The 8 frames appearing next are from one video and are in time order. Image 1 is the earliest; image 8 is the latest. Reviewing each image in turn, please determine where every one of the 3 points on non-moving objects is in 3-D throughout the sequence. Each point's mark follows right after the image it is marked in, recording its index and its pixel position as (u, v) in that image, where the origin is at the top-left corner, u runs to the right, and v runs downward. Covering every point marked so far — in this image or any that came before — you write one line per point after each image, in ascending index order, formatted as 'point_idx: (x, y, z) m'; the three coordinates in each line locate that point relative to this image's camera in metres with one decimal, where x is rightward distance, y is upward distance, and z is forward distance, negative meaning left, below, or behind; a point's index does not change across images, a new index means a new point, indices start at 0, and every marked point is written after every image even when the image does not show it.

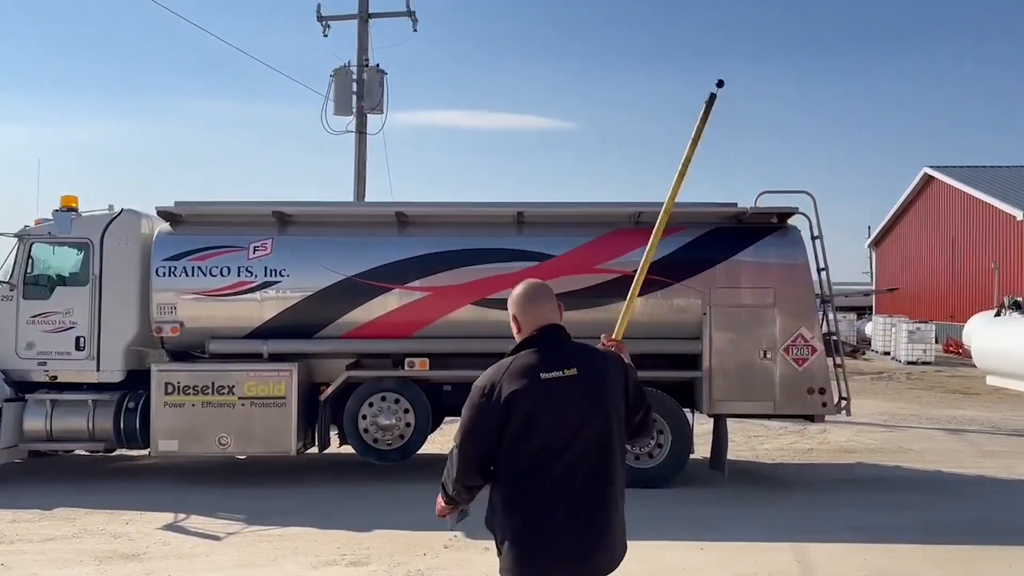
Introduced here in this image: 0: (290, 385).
0: (-2.3, -1.0, +9.6) m
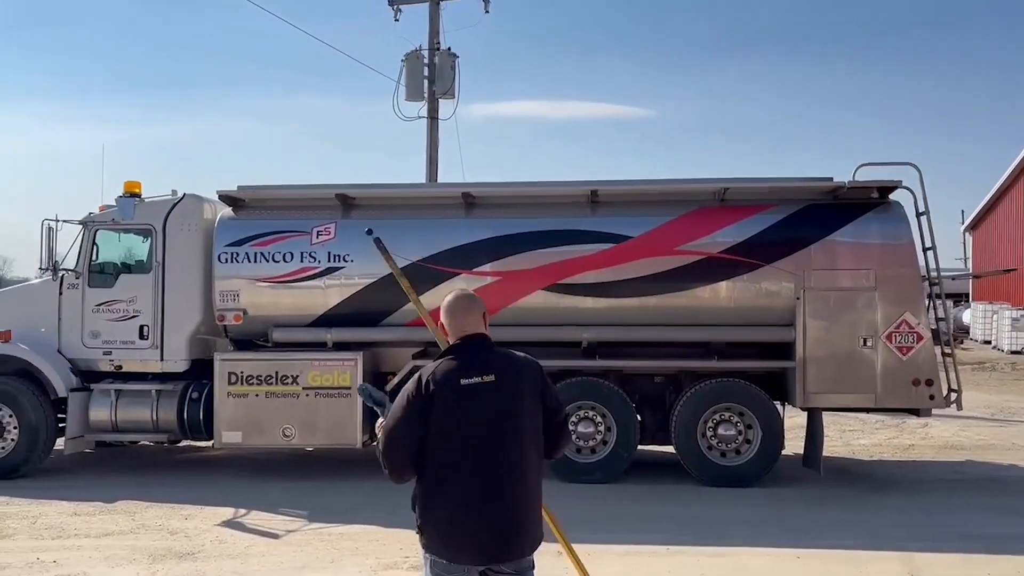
0: (-1.6, -0.9, +9.2) m
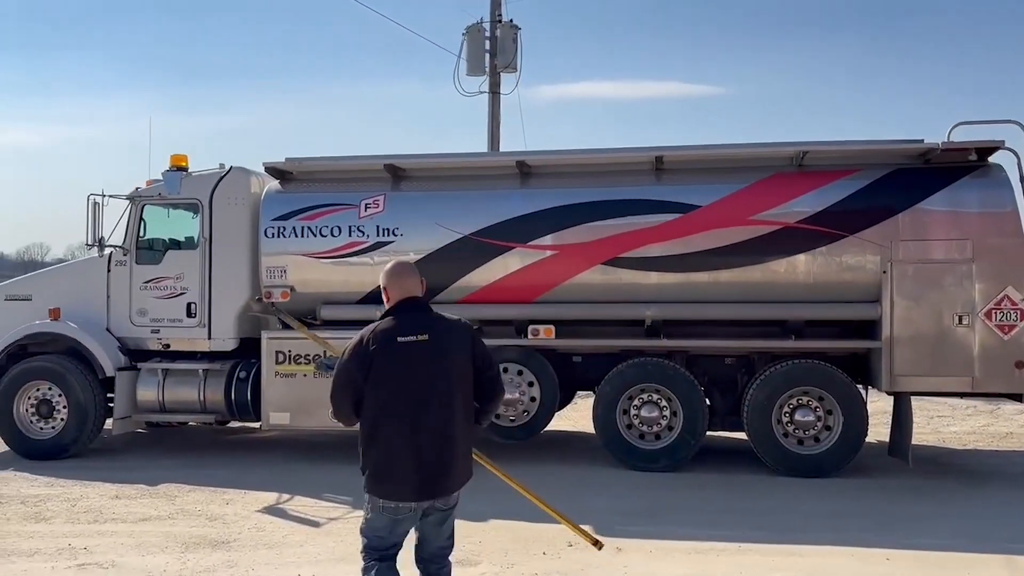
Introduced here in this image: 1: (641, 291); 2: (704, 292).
0: (-1.0, -0.6, +8.8) m
1: (+1.2, 0.0, +8.7) m
2: (+1.8, 0.0, +8.6) m
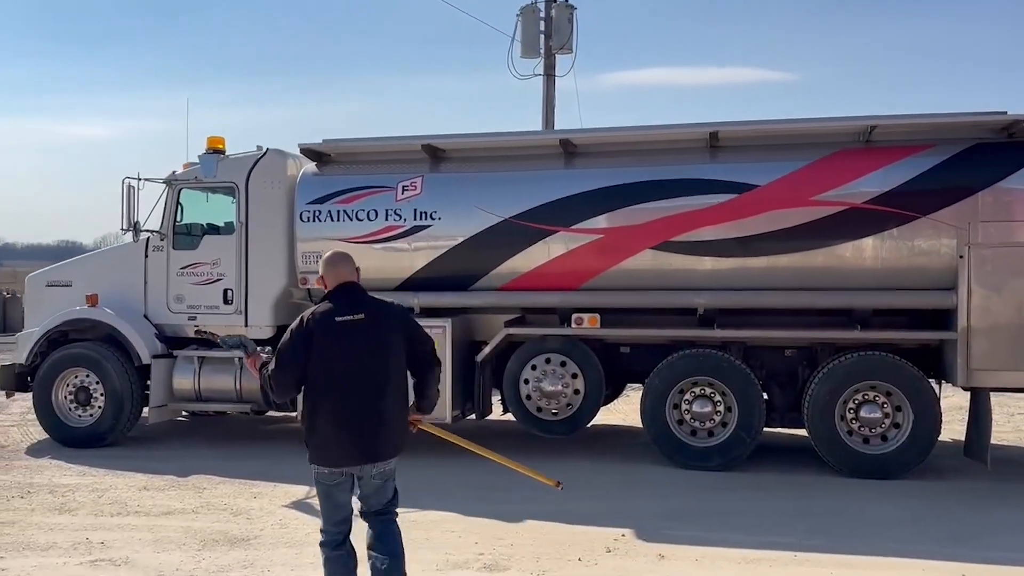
0: (-0.6, -0.5, +8.4) m
1: (+1.6, +0.1, +8.1) m
2: (+2.2, +0.1, +8.0) m
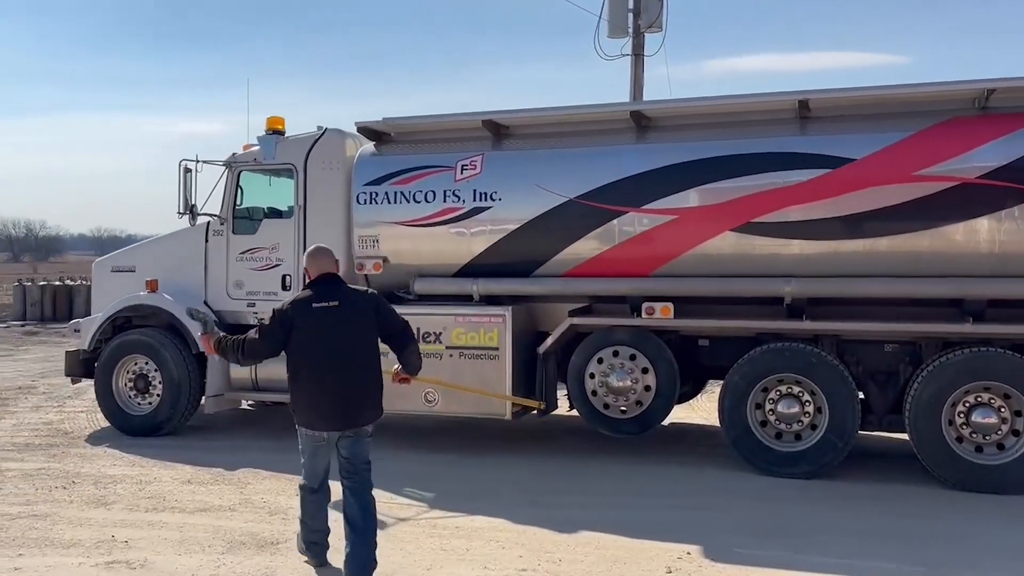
0: (-0.1, -0.4, +7.8) m
1: (+2.1, +0.2, +7.3) m
2: (+2.7, +0.2, +7.1) m
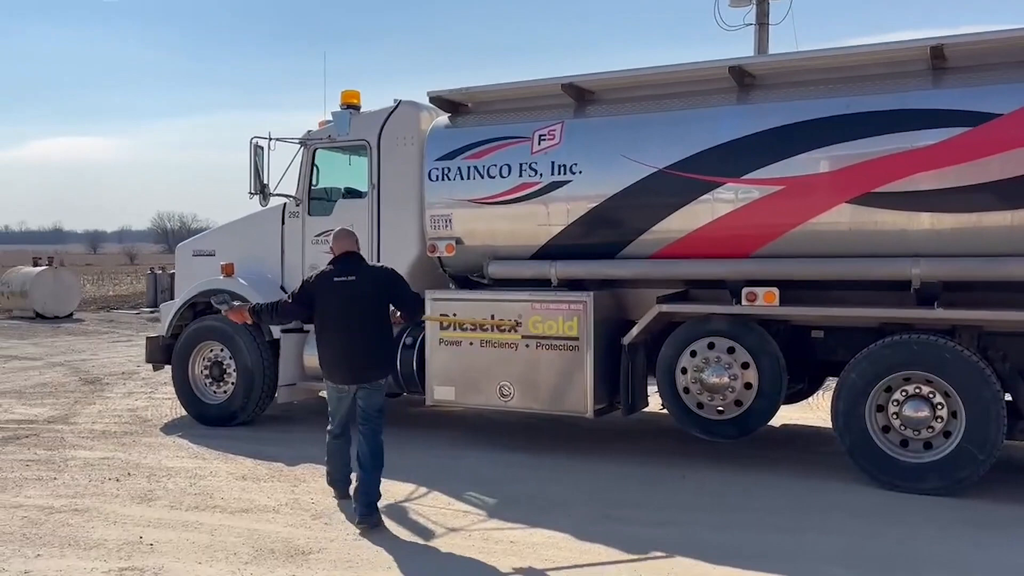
0: (+0.6, -0.3, +7.0) m
1: (+2.6, +0.3, +6.2) m
2: (+3.2, +0.3, +5.9) m
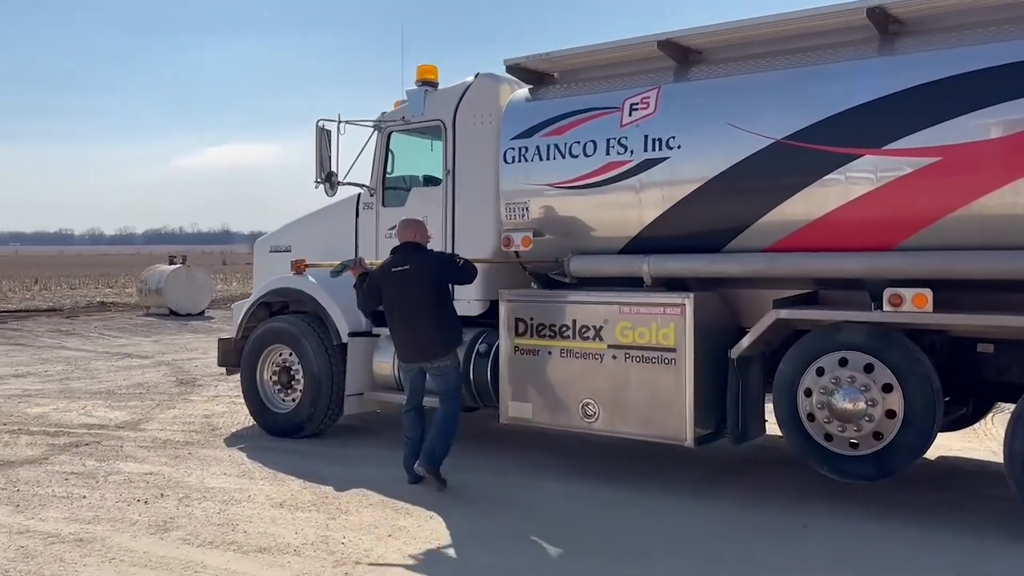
0: (+1.1, -0.3, +5.8) m
1: (+3.0, +0.3, +4.6) m
2: (+3.5, +0.3, +4.3) m
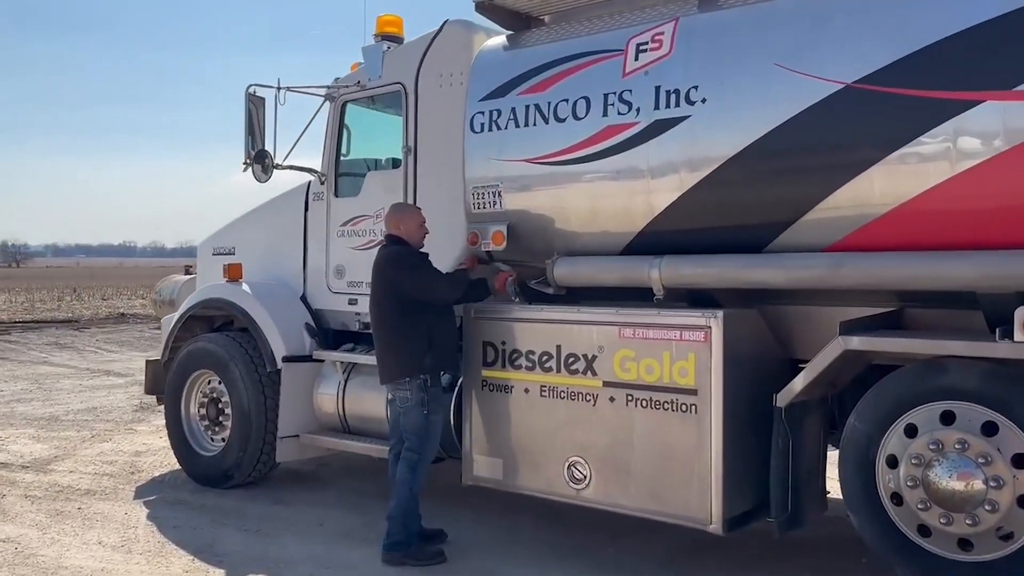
0: (+0.9, -0.3, +4.0) m
1: (+2.7, +0.2, +2.8) m
2: (+3.2, +0.2, +2.4) m
